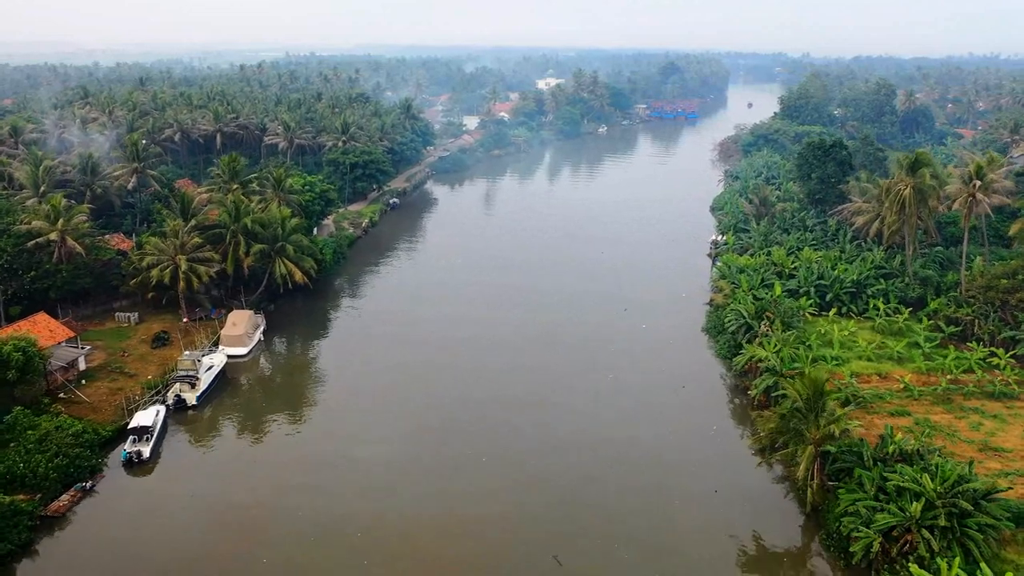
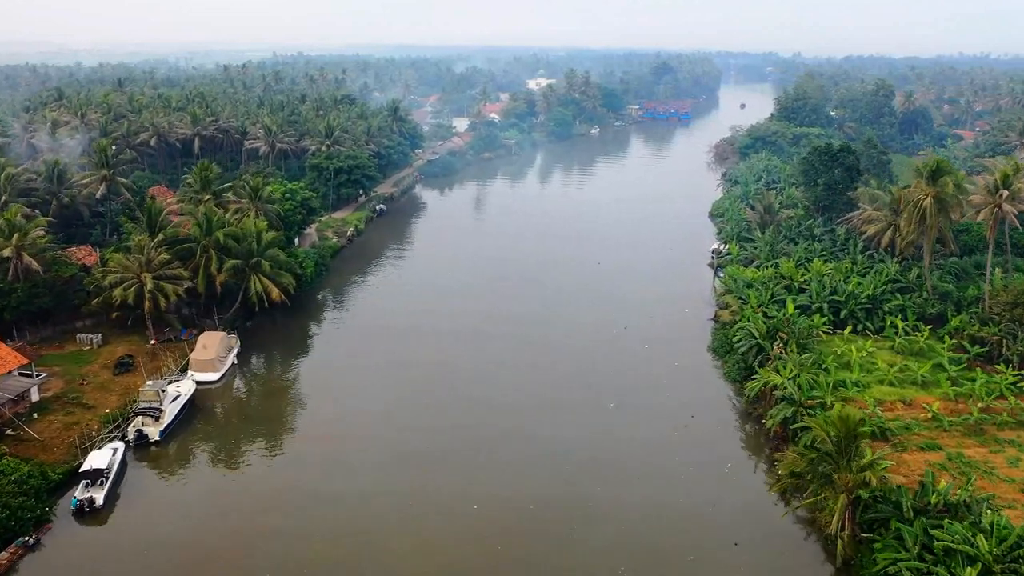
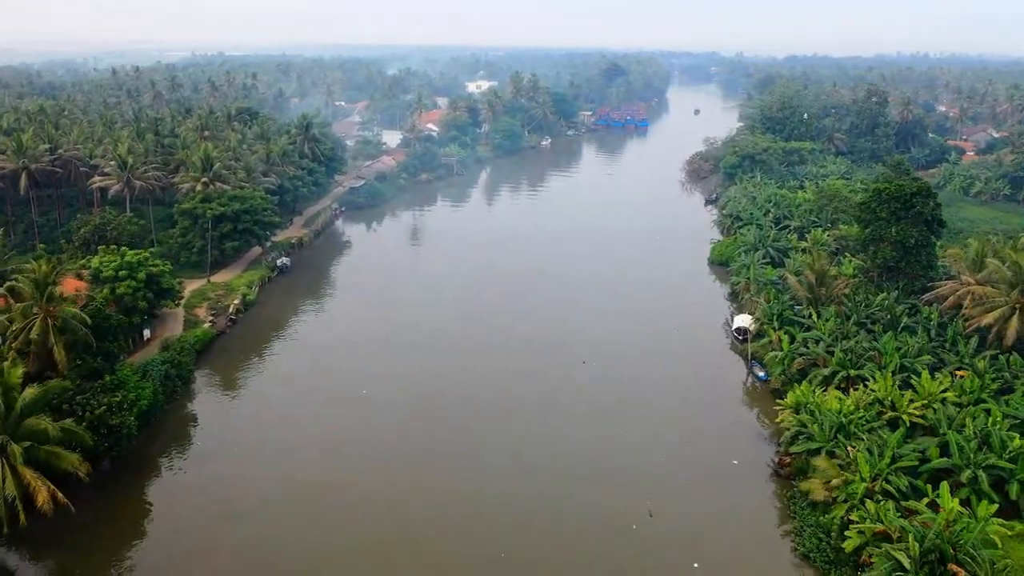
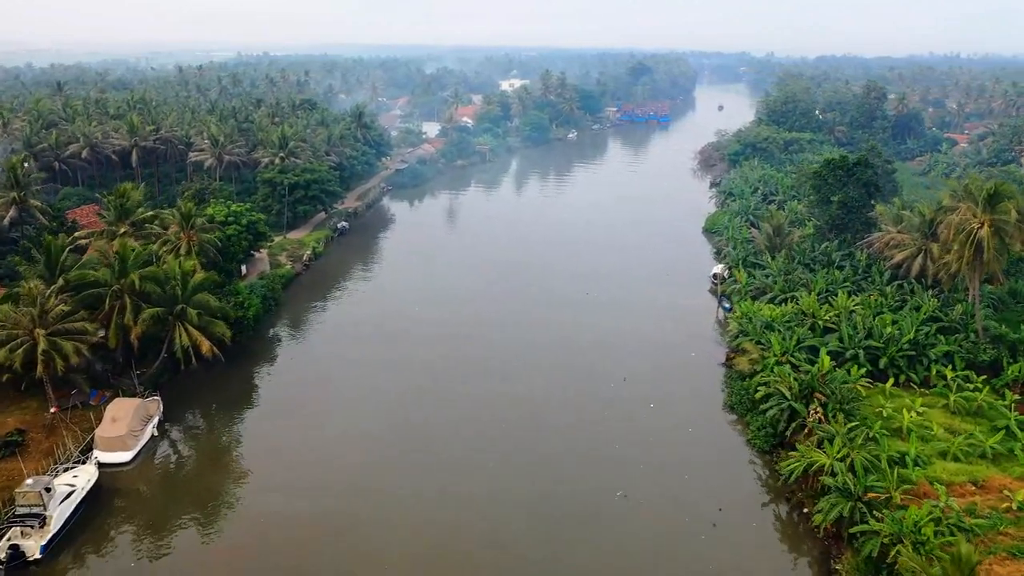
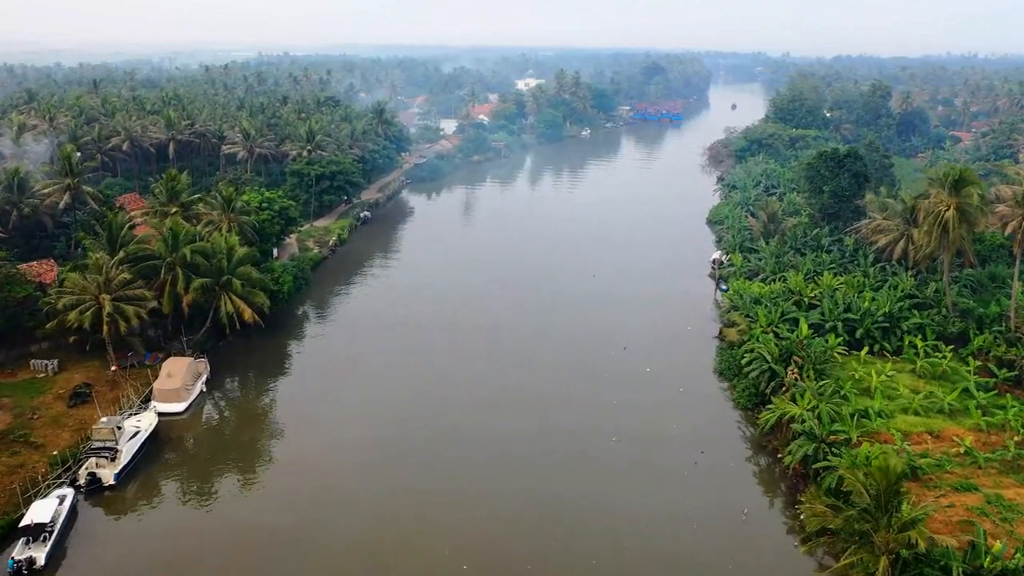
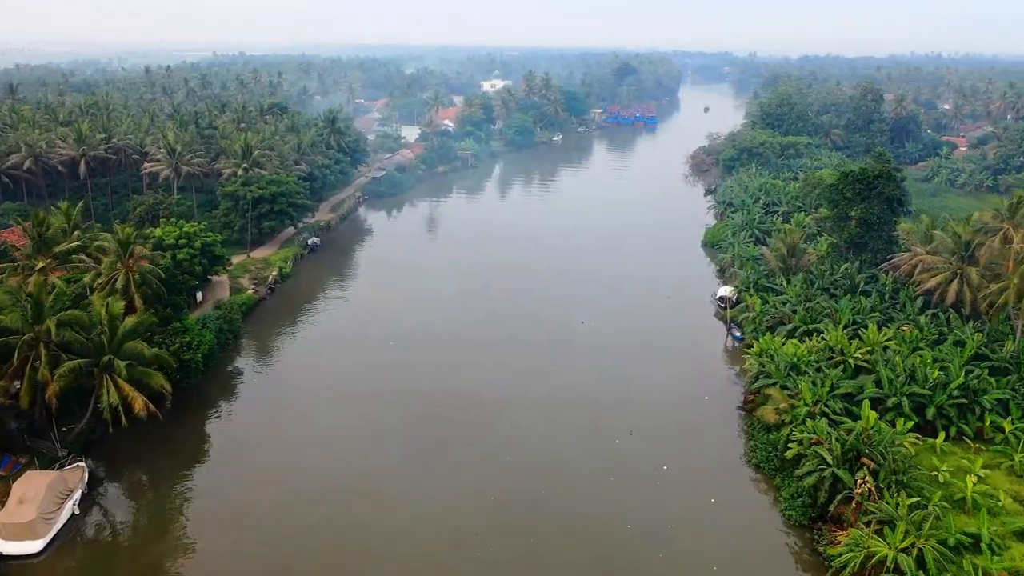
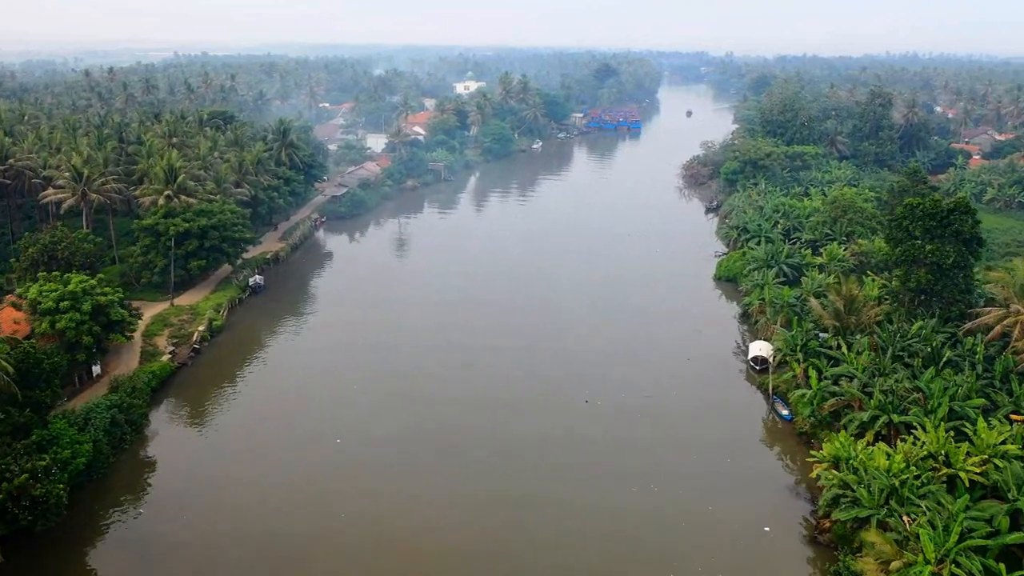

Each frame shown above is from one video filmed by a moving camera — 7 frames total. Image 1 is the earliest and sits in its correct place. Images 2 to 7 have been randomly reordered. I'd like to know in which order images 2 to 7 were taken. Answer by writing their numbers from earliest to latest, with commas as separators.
2, 5, 4, 6, 3, 7
